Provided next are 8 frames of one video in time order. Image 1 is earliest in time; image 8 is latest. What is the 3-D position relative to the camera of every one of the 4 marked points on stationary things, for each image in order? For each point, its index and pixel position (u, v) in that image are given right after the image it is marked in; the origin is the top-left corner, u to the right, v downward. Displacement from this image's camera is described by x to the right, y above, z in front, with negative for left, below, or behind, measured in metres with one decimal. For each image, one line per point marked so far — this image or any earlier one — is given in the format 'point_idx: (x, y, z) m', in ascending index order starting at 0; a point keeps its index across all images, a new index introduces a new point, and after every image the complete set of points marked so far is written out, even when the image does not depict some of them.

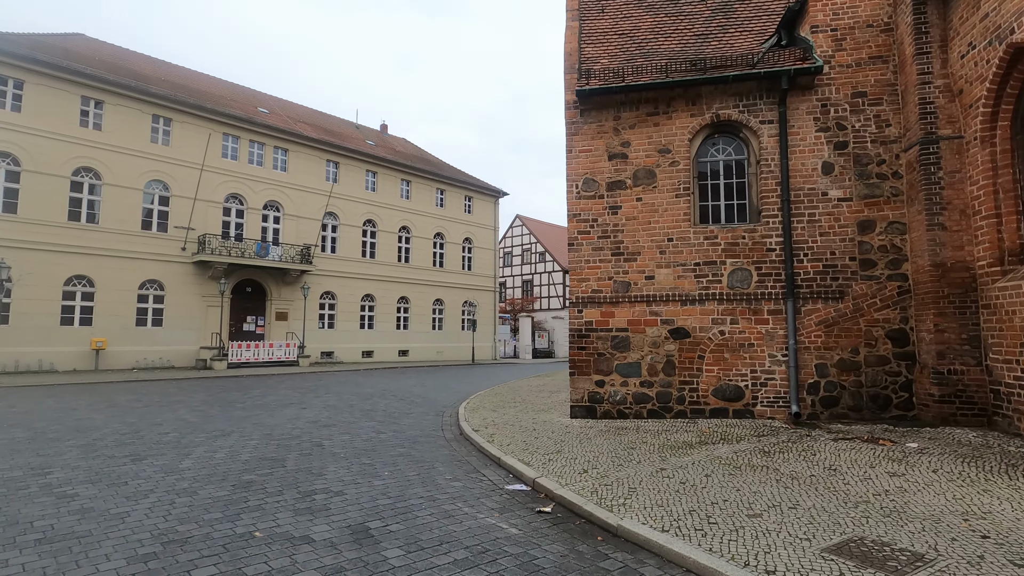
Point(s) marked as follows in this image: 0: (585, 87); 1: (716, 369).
0: (+1.3, +3.5, +9.1) m
1: (+3.3, -1.3, +8.6) m
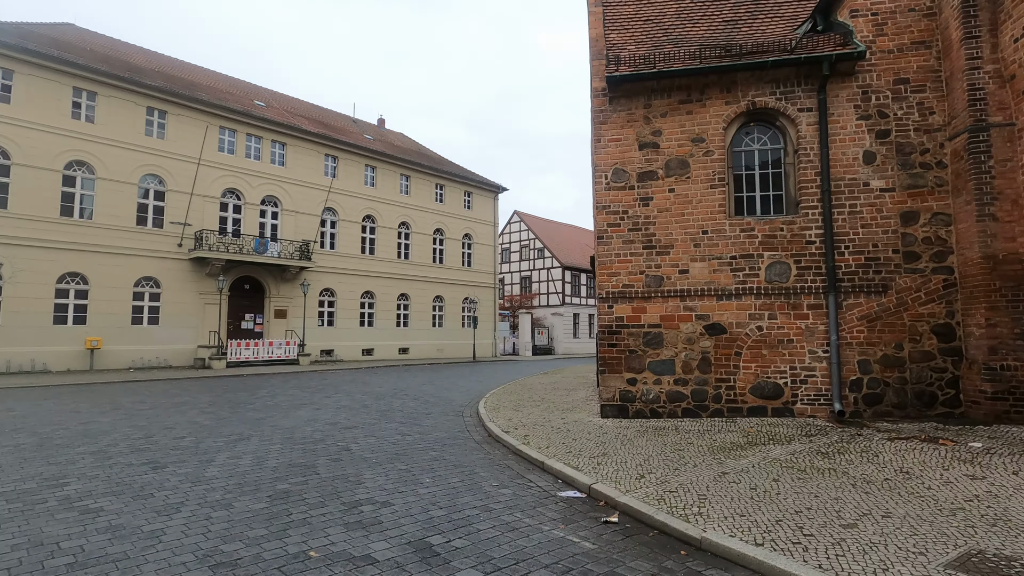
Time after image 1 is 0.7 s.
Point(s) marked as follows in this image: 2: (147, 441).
0: (+1.7, +3.5, +8.7) m
1: (+3.8, -1.2, +8.3) m
2: (-4.8, -2.0, +7.0) m
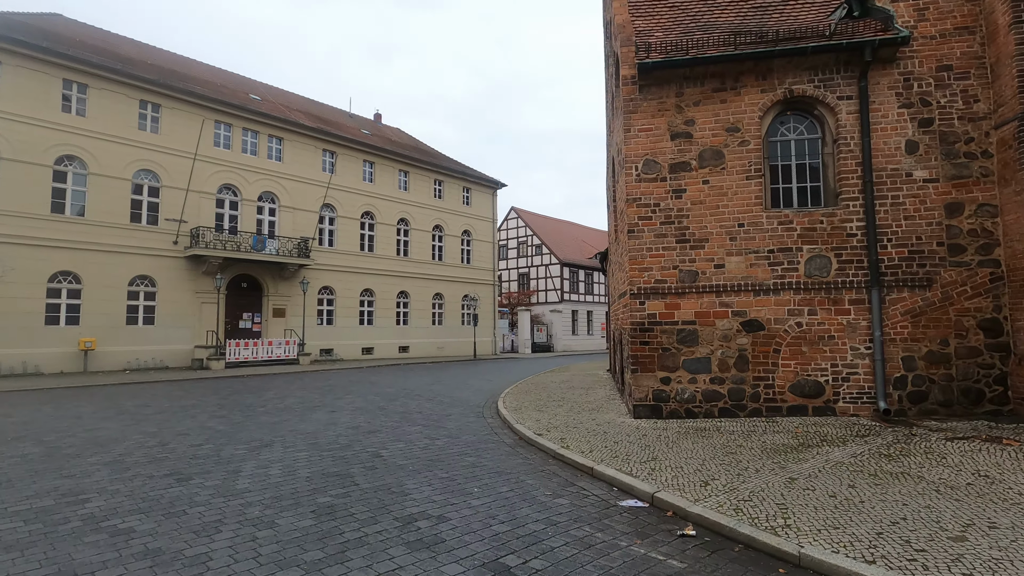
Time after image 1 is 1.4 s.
0: (+2.1, +3.6, +8.4) m
1: (+4.3, -1.2, +8.0) m
2: (-4.3, -2.0, +6.6) m
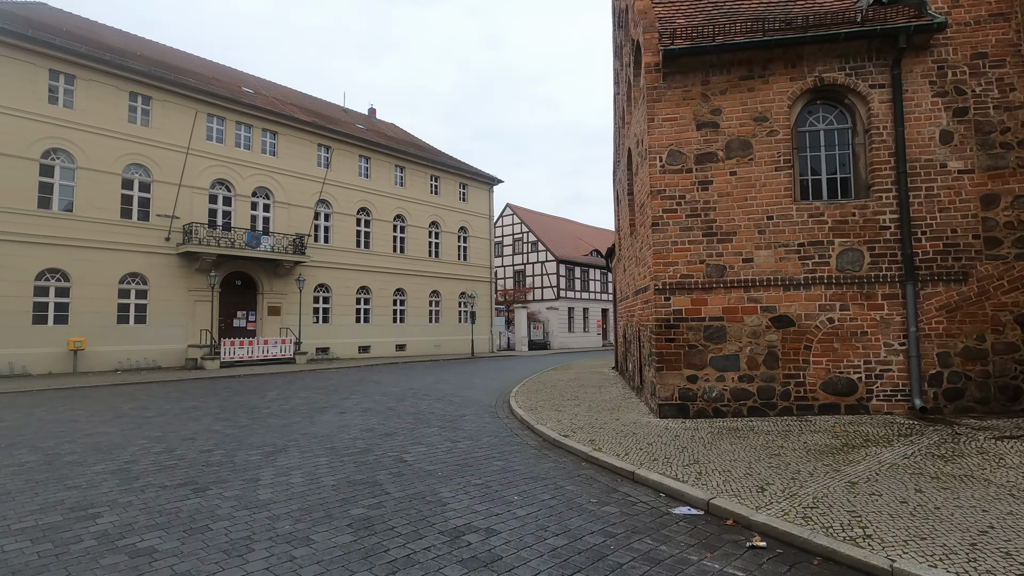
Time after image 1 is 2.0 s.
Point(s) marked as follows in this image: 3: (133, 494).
0: (+2.5, +3.7, +8.1) m
1: (+4.6, -1.1, +7.8) m
2: (-3.9, -2.0, +6.2) m
3: (-3.4, -1.8, +4.7) m
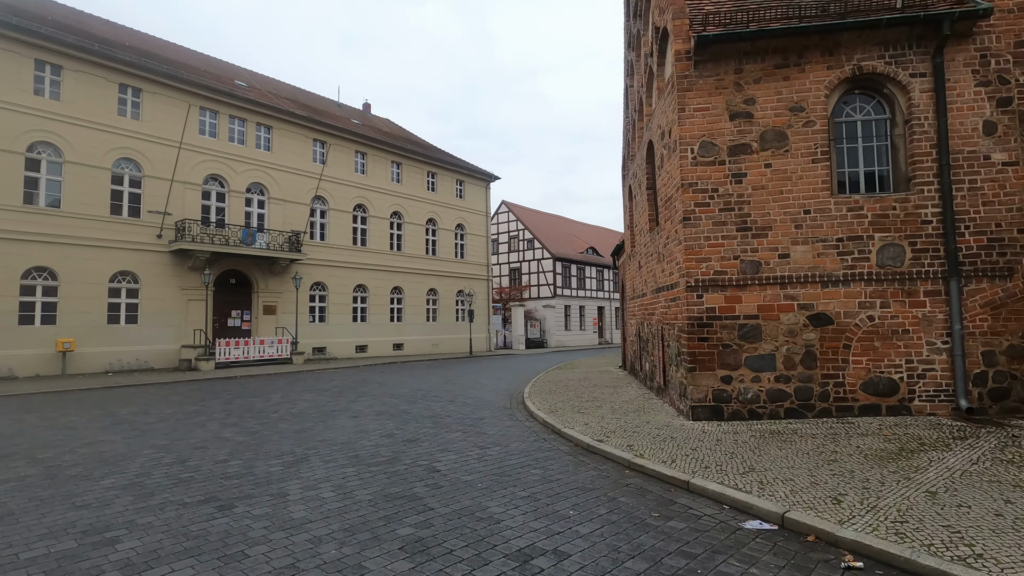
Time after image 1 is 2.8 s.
0: (+2.8, +3.7, +7.7) m
1: (+5.0, -1.0, +7.5) m
2: (-3.5, -1.9, +5.7) m
3: (-2.9, -1.8, +4.3) m
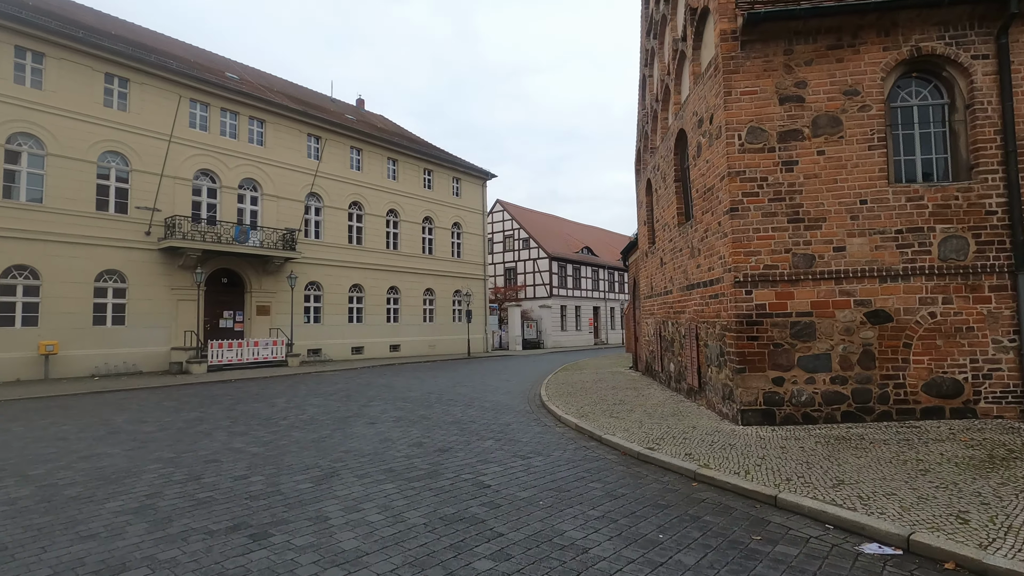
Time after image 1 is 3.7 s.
0: (+3.3, +3.8, +7.2) m
1: (+5.5, -1.0, +7.0) m
2: (-2.9, -1.9, +5.0) m
3: (-2.3, -1.8, +3.6) m
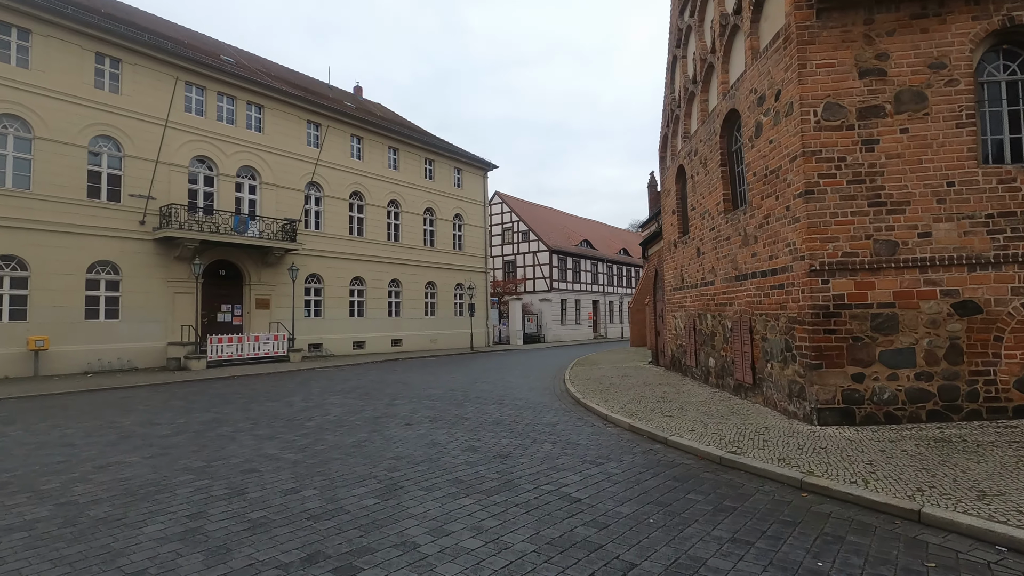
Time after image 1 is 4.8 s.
0: (+4.1, +3.9, +6.6) m
1: (+6.3, -0.8, +6.5) m
2: (-2.1, -1.8, +4.3) m
3: (-1.5, -1.7, +3.0) m
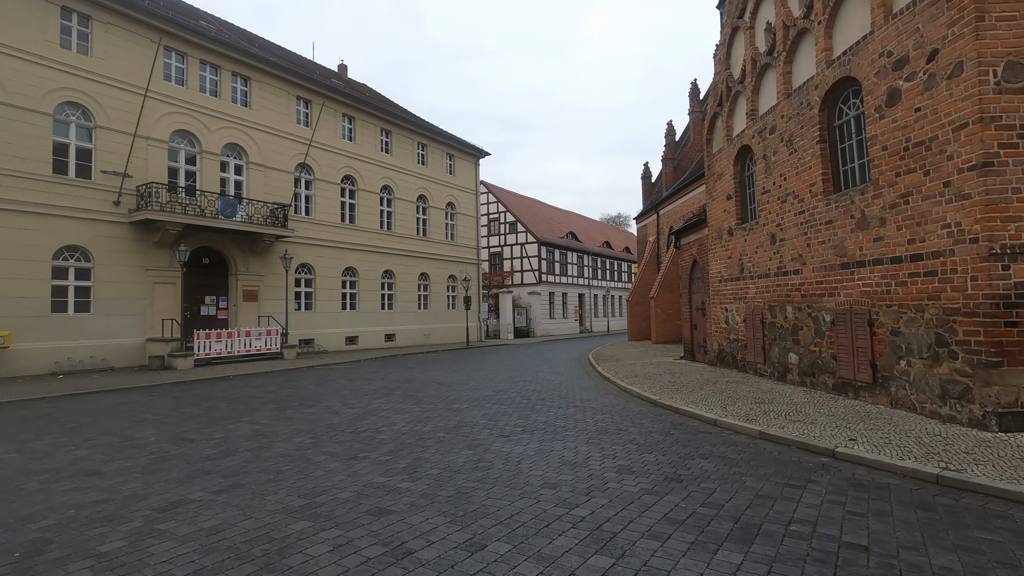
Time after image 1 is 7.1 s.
0: (+5.7, +4.1, +5.7) m
1: (+7.8, -0.7, +5.8) m
2: (-0.4, -1.6, +3.0) m
3: (+0.3, -1.5, +1.7) m
